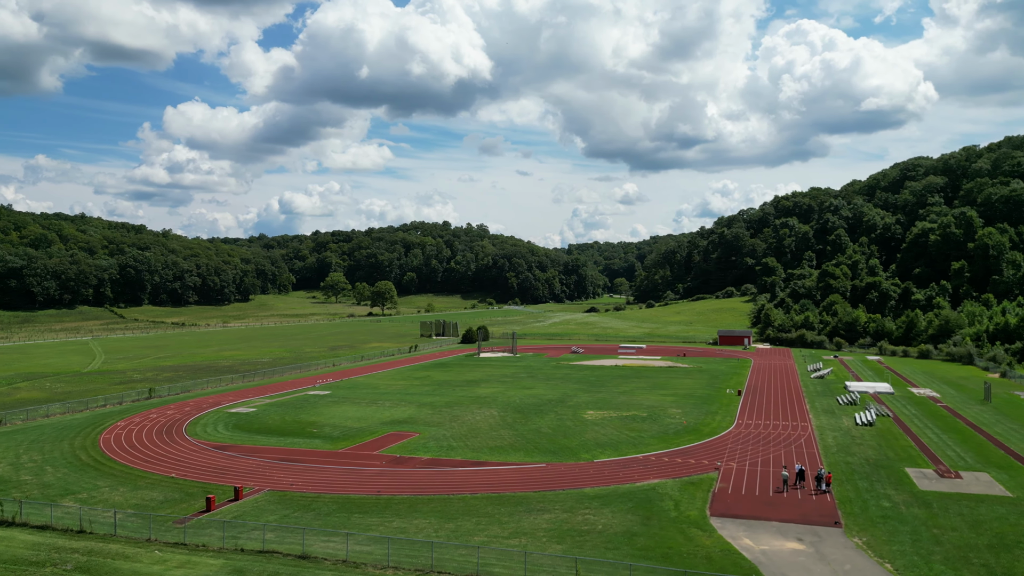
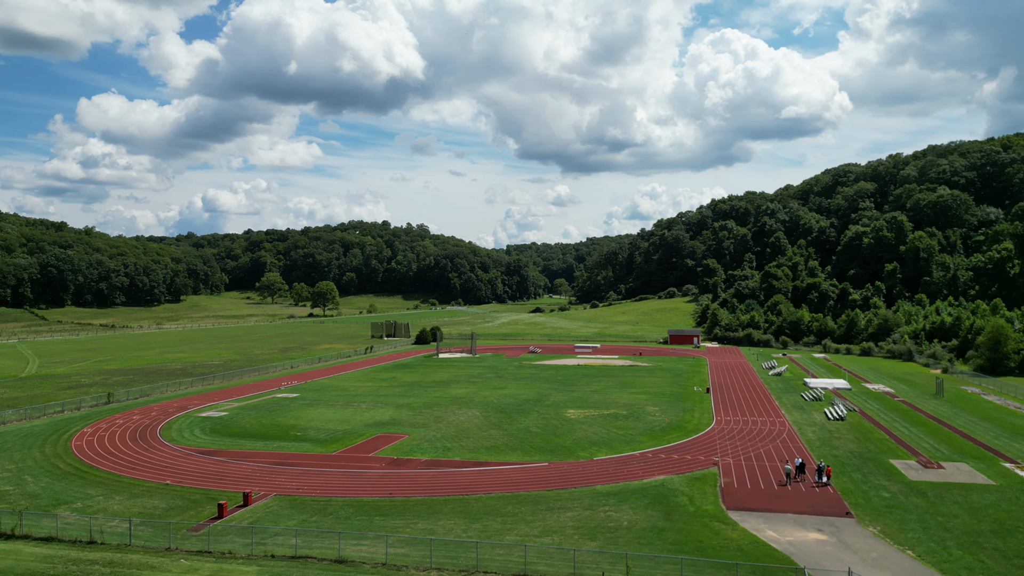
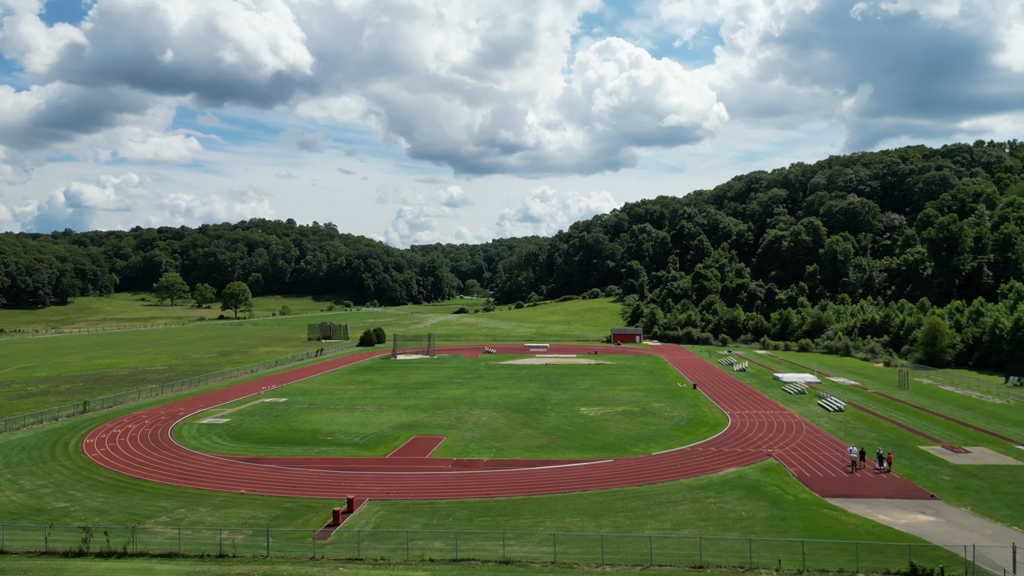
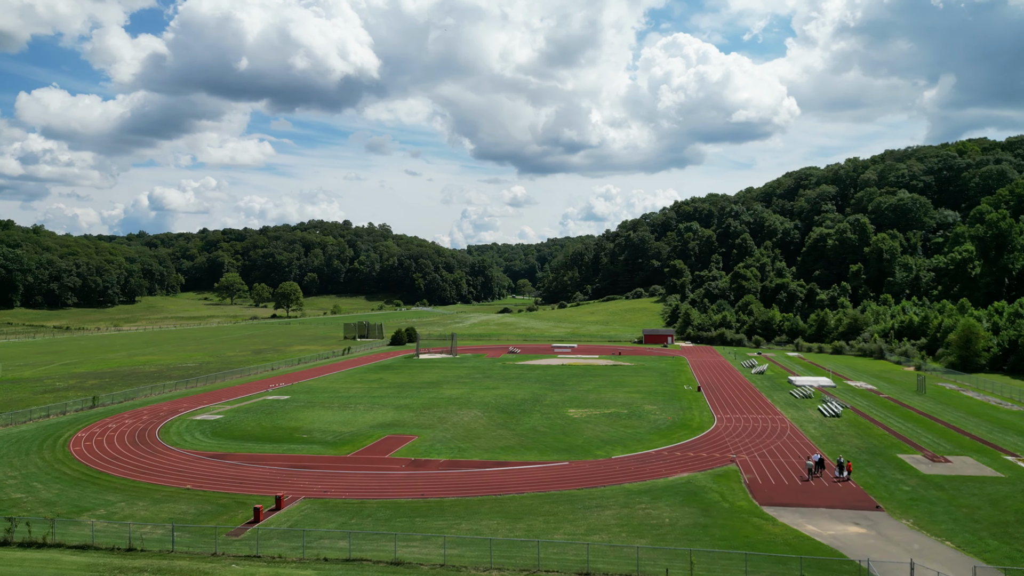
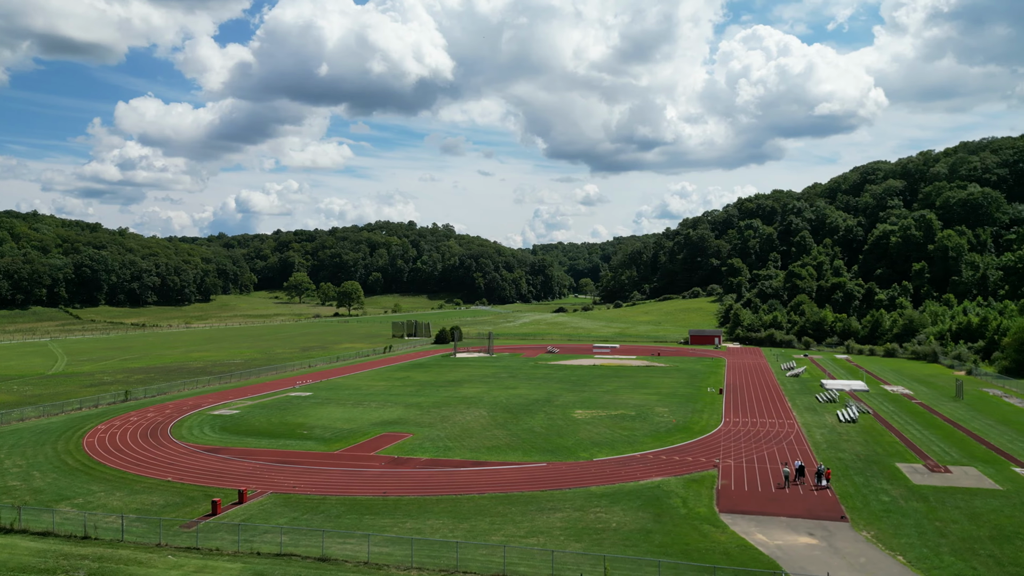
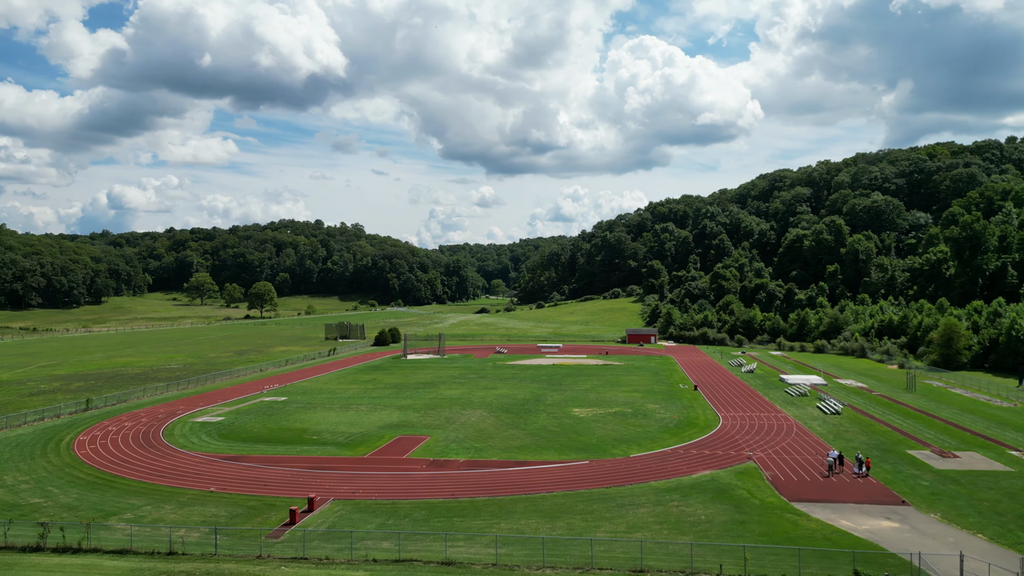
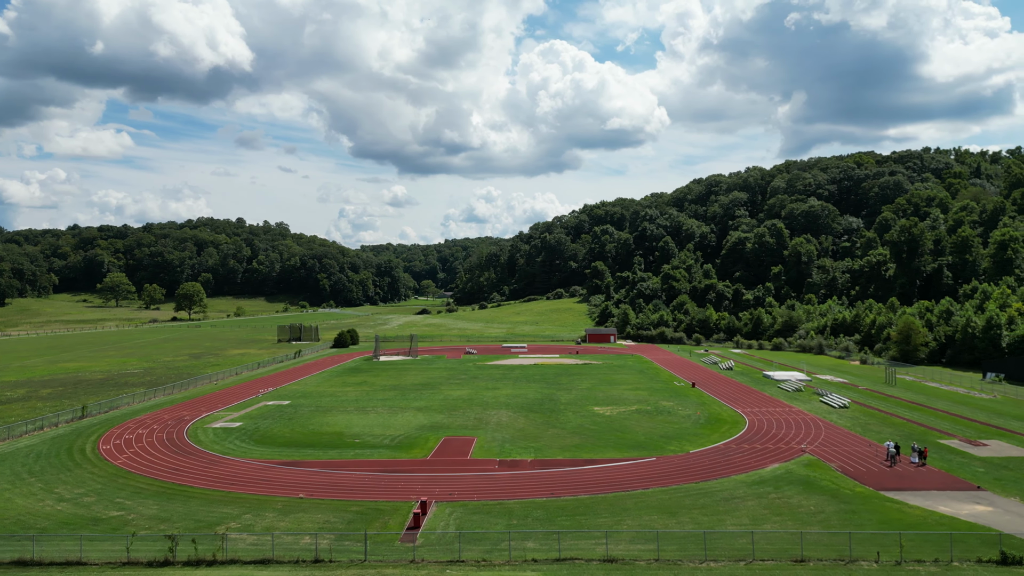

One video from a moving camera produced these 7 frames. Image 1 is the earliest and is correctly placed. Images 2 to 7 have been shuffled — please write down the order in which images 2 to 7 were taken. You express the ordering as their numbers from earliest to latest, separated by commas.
5, 2, 4, 6, 3, 7
